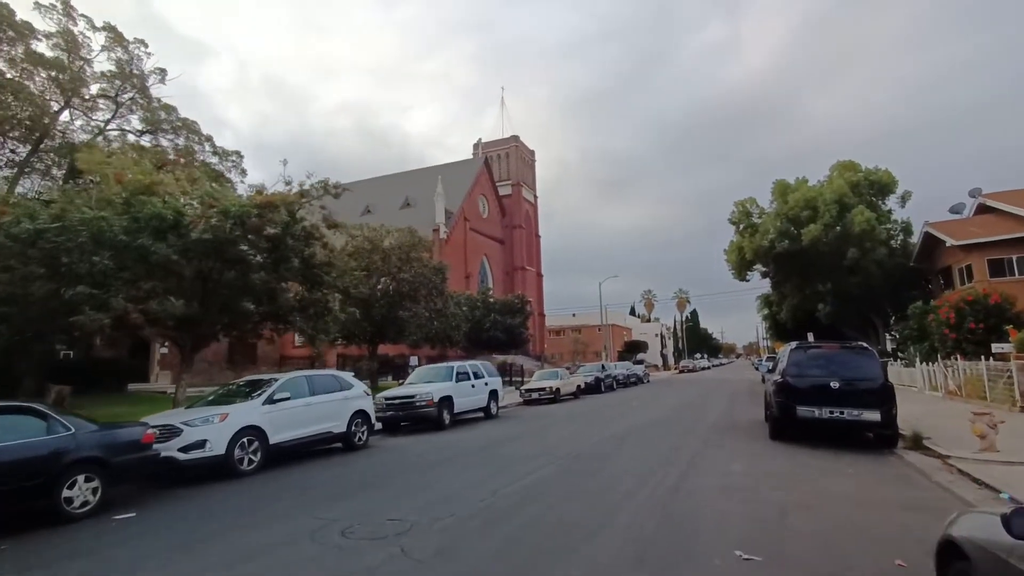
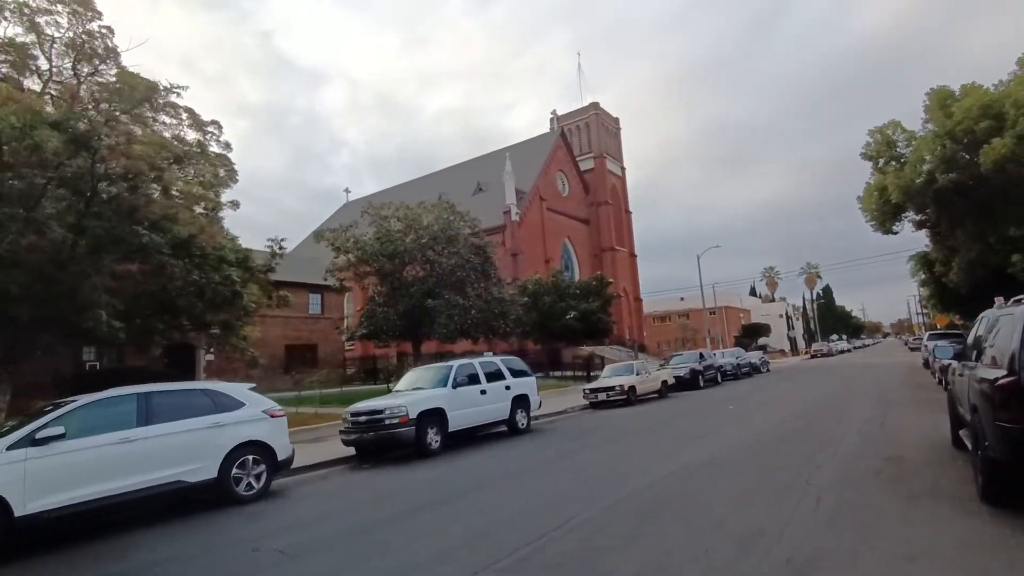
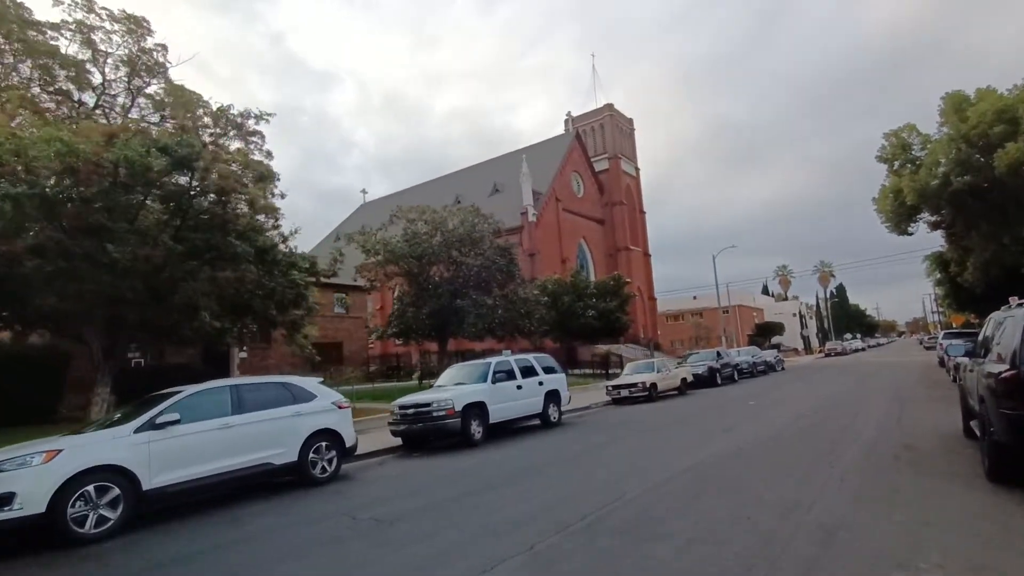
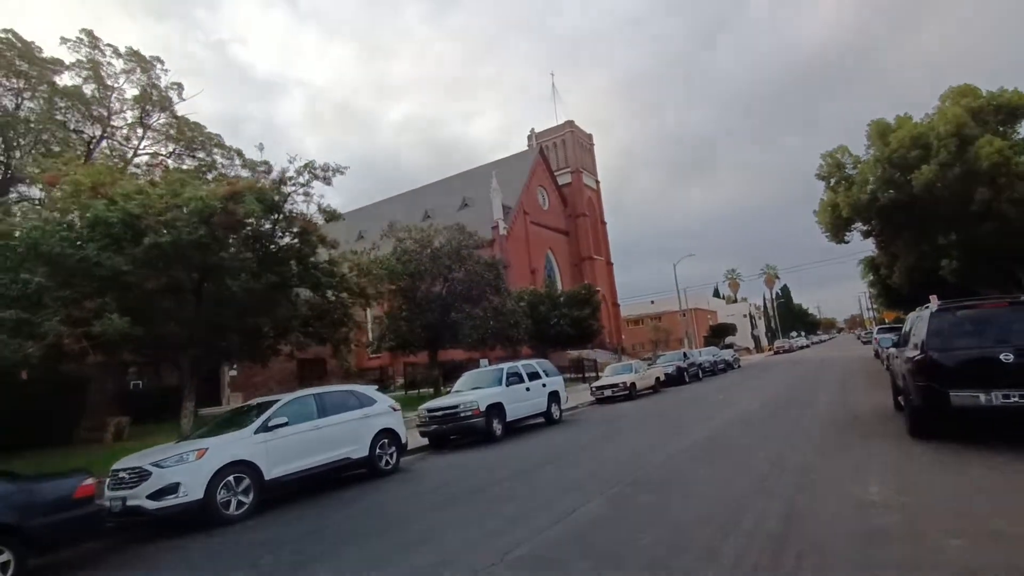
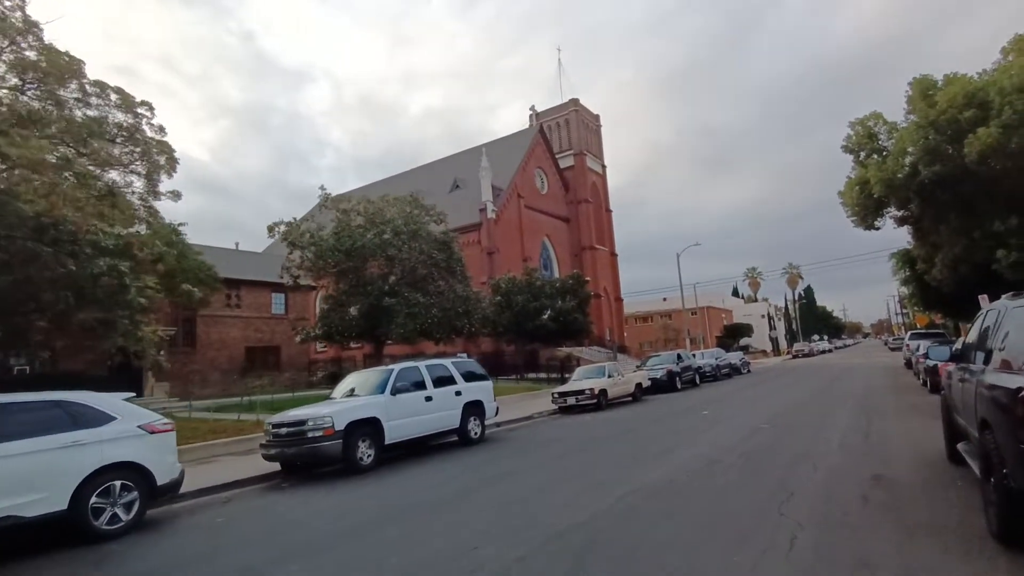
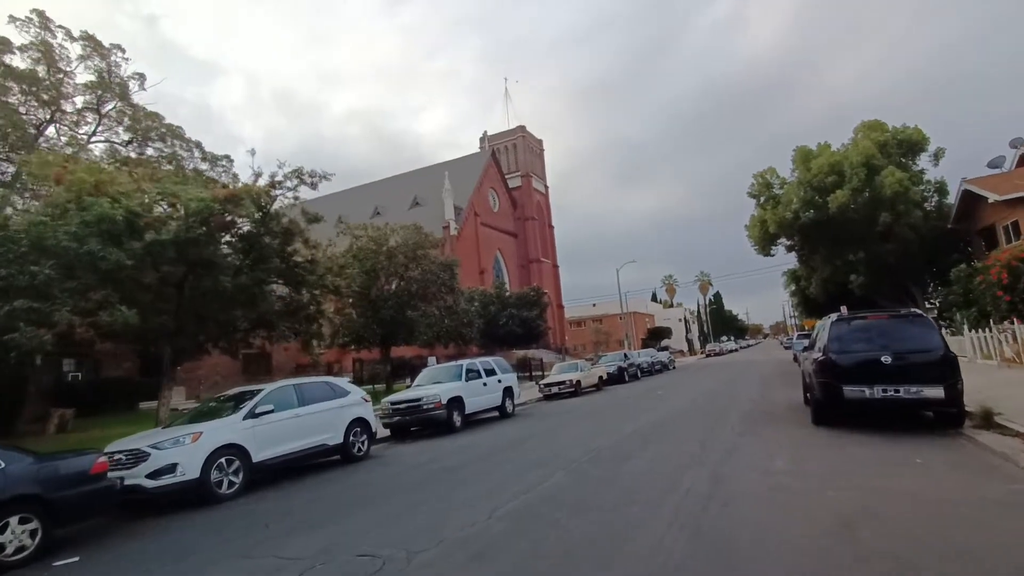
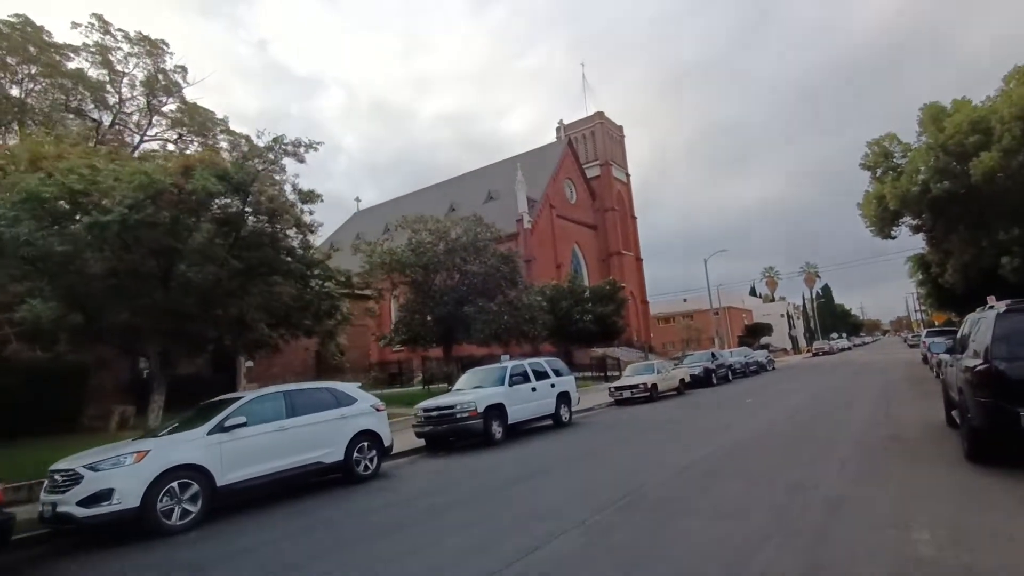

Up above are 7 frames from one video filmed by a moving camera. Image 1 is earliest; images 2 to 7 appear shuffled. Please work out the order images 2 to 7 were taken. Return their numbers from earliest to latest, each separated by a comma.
6, 4, 7, 3, 2, 5
